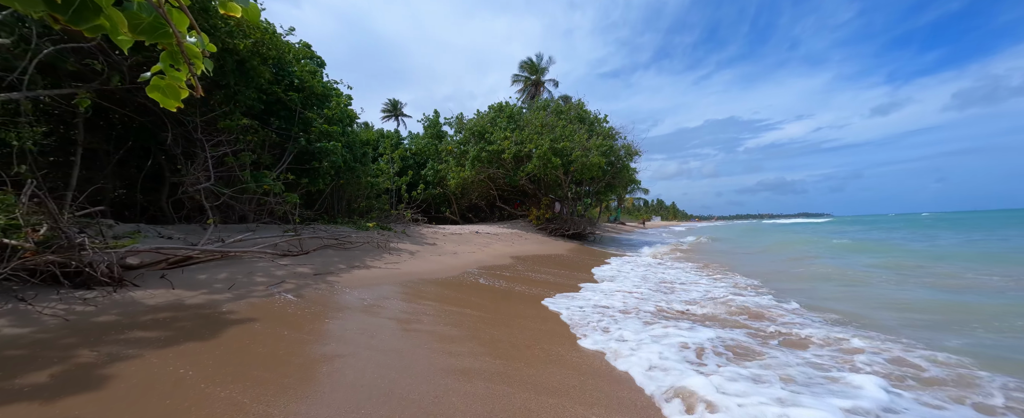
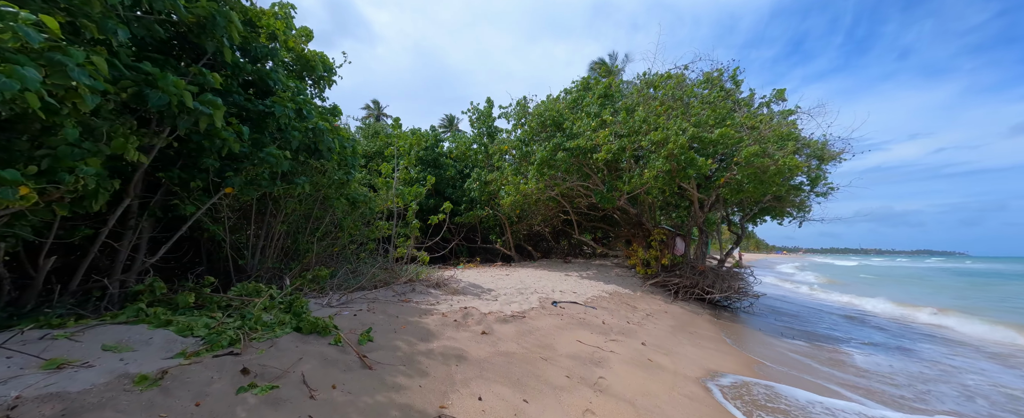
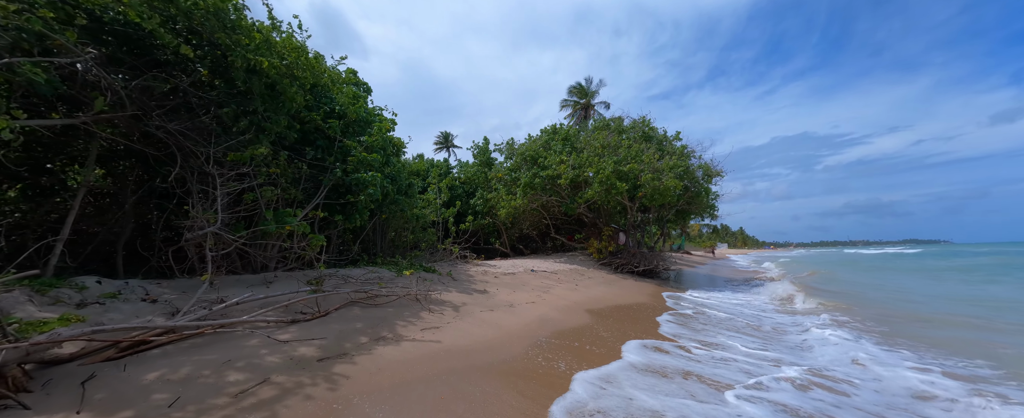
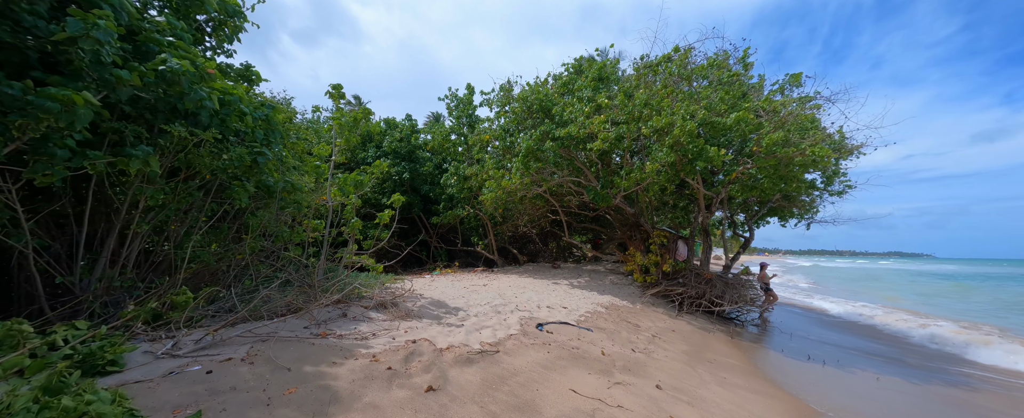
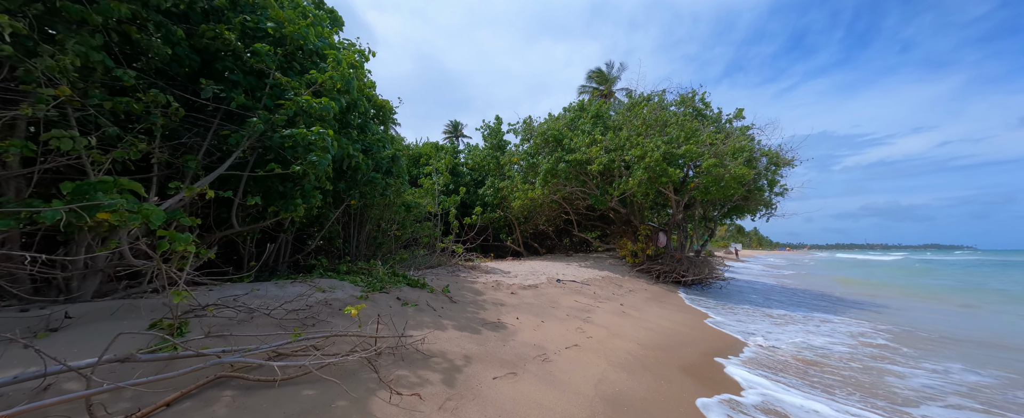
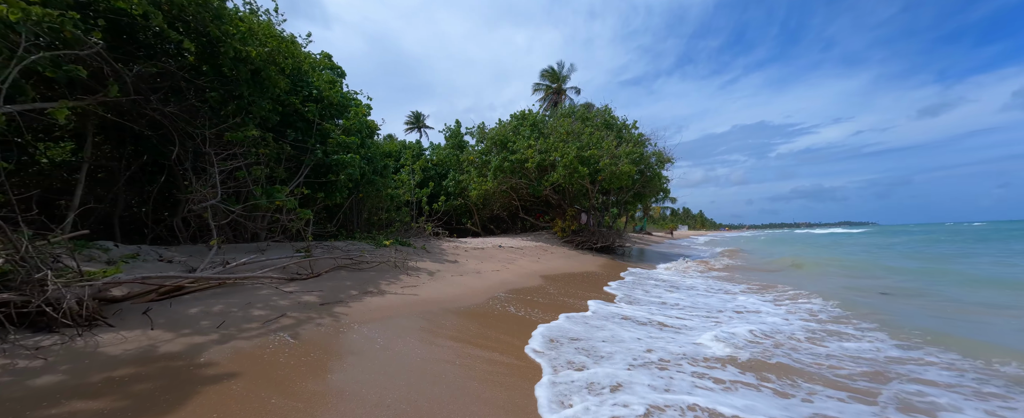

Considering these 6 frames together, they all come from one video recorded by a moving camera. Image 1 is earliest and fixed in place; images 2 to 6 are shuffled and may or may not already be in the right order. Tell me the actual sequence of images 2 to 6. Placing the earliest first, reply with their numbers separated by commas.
6, 3, 5, 2, 4
